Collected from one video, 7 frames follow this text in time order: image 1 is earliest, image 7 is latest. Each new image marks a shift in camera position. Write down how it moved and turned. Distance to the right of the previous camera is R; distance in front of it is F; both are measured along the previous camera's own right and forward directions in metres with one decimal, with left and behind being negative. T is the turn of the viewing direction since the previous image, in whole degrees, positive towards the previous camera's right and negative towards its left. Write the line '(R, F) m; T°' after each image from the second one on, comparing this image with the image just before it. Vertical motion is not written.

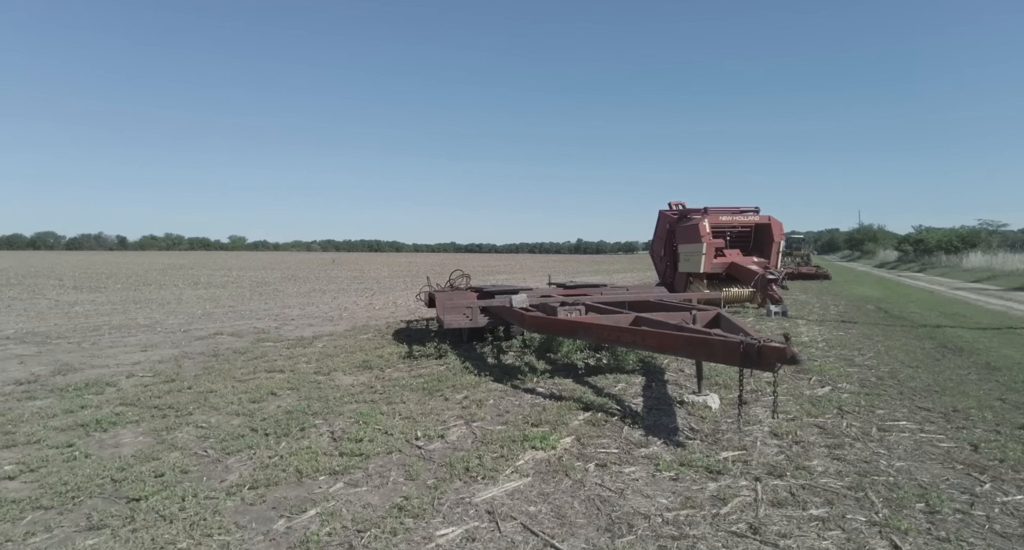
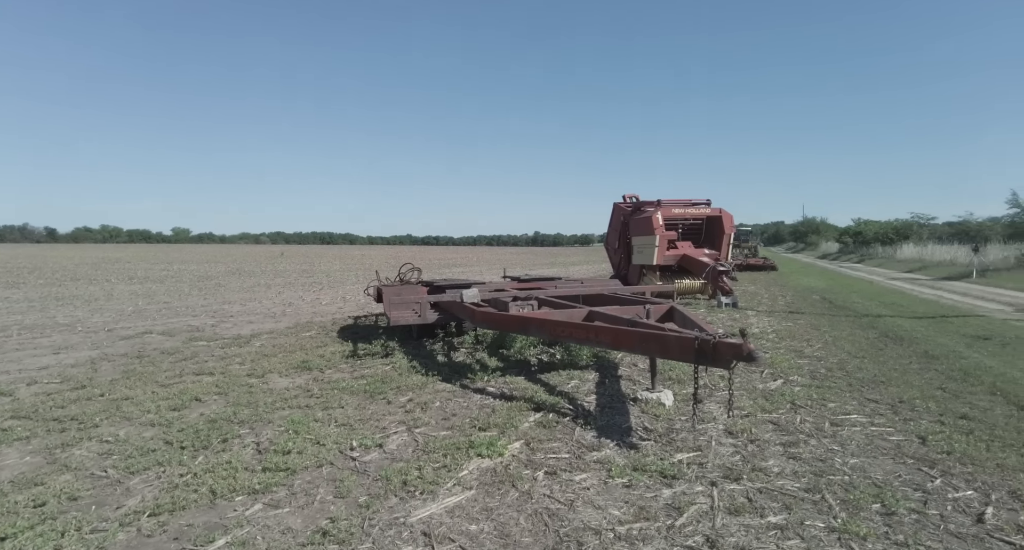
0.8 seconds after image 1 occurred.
(+0.1, +0.3) m; +5°
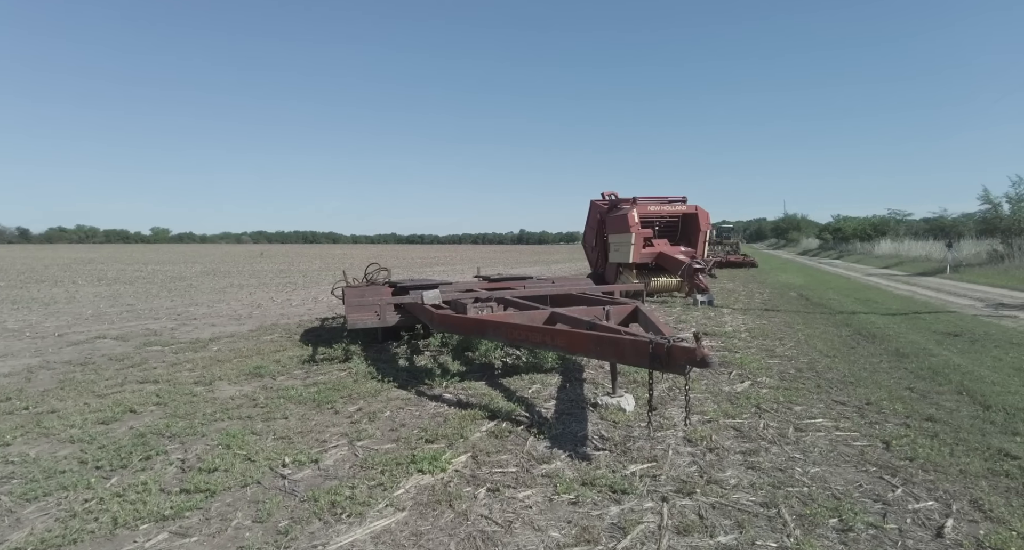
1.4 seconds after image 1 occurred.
(+0.3, +0.2) m; +2°
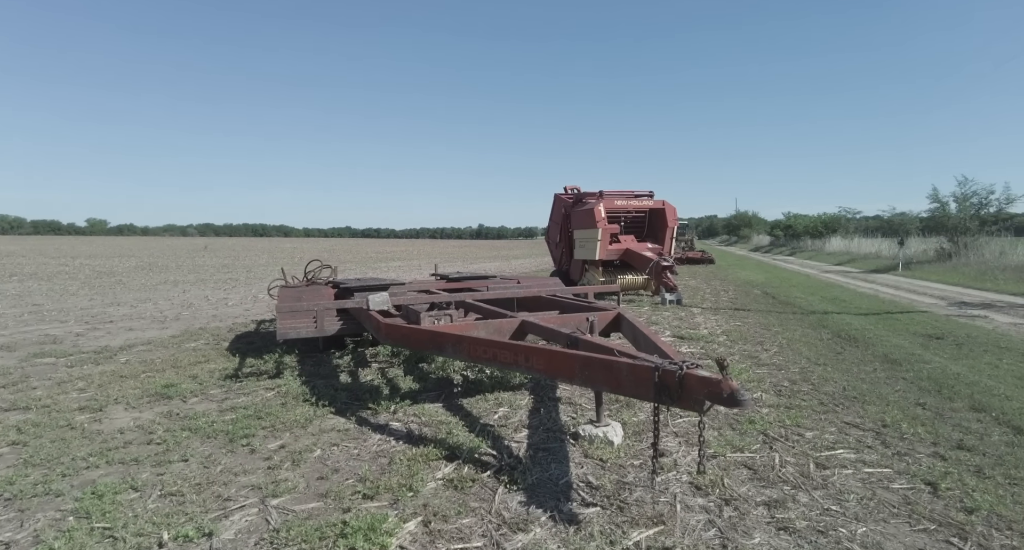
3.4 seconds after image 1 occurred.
(0.0, +0.9) m; +4°
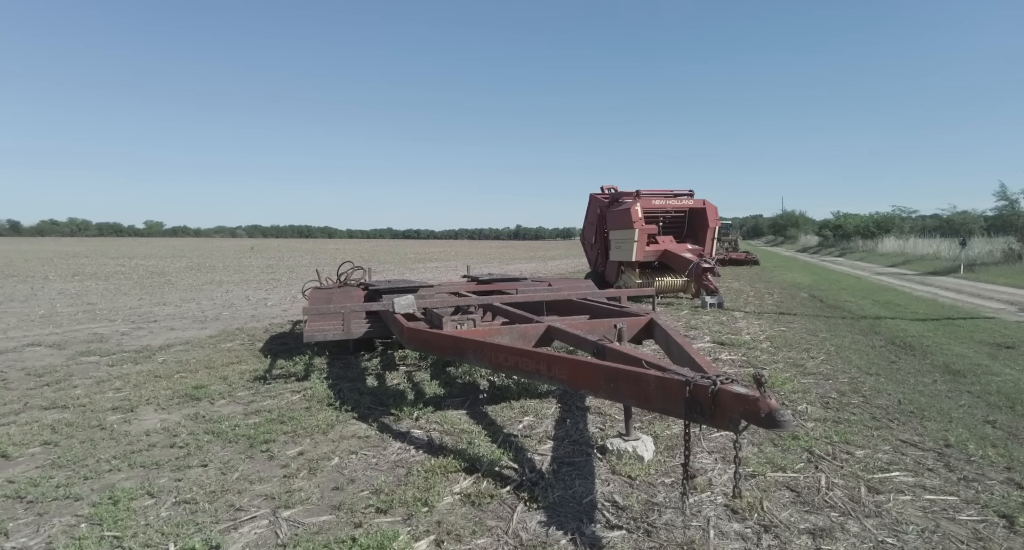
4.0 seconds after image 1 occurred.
(+0.1, +0.2) m; -4°
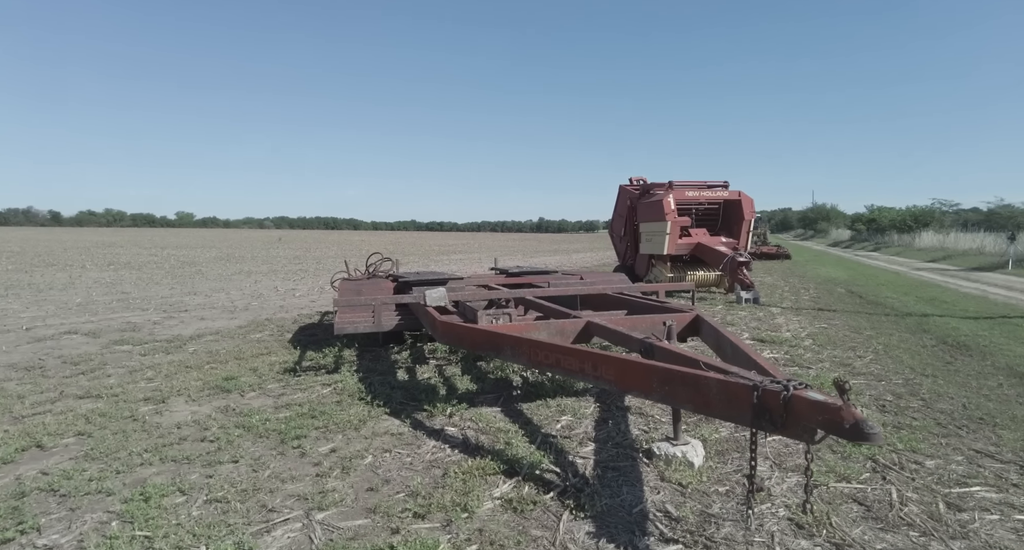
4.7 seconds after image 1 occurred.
(-0.1, +0.2) m; -2°
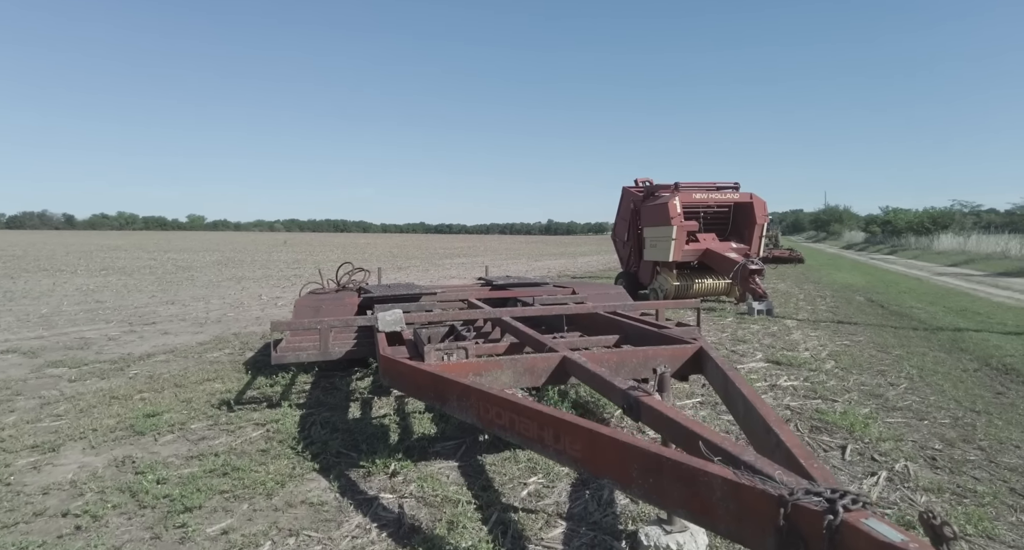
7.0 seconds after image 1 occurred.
(+0.3, +0.8) m; -1°
